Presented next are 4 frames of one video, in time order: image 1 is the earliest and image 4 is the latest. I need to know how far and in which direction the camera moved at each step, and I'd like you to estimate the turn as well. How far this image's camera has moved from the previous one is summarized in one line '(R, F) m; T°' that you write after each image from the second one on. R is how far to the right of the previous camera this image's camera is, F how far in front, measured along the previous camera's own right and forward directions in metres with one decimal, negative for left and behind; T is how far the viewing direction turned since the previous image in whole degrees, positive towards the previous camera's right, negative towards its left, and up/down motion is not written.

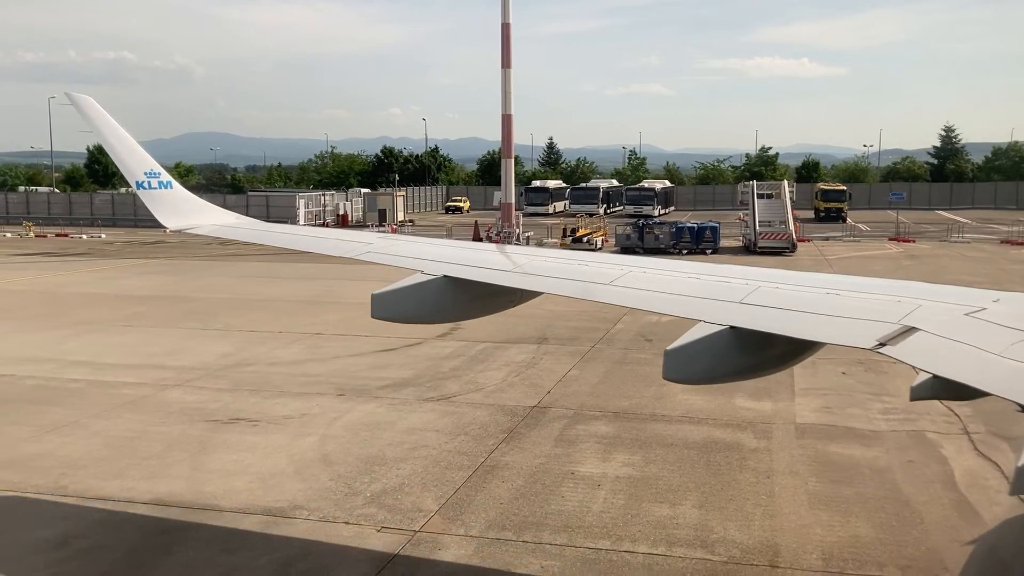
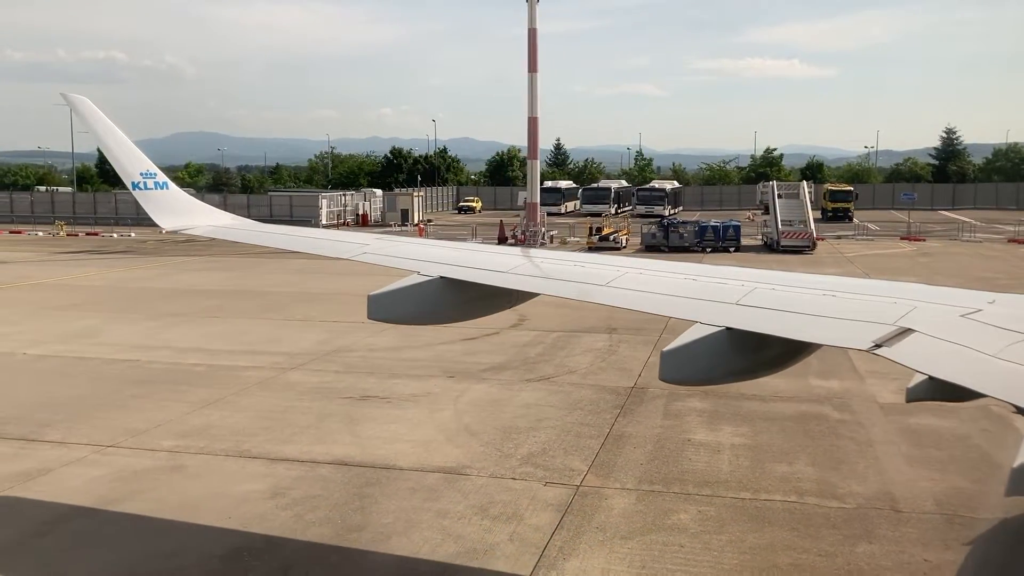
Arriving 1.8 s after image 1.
(-2.3, -1.2) m; 0°
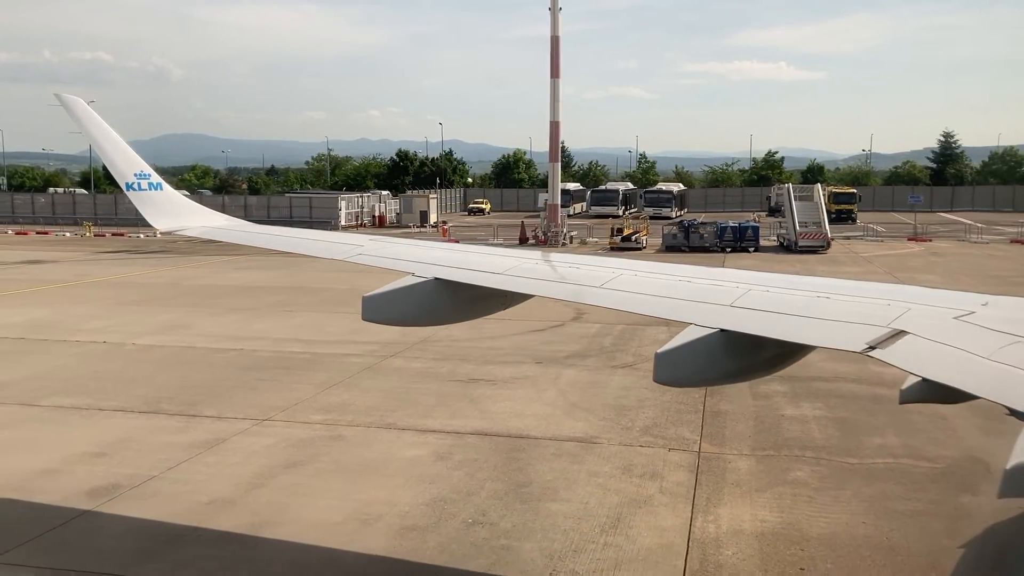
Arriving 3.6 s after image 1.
(-2.2, -1.2) m; 0°
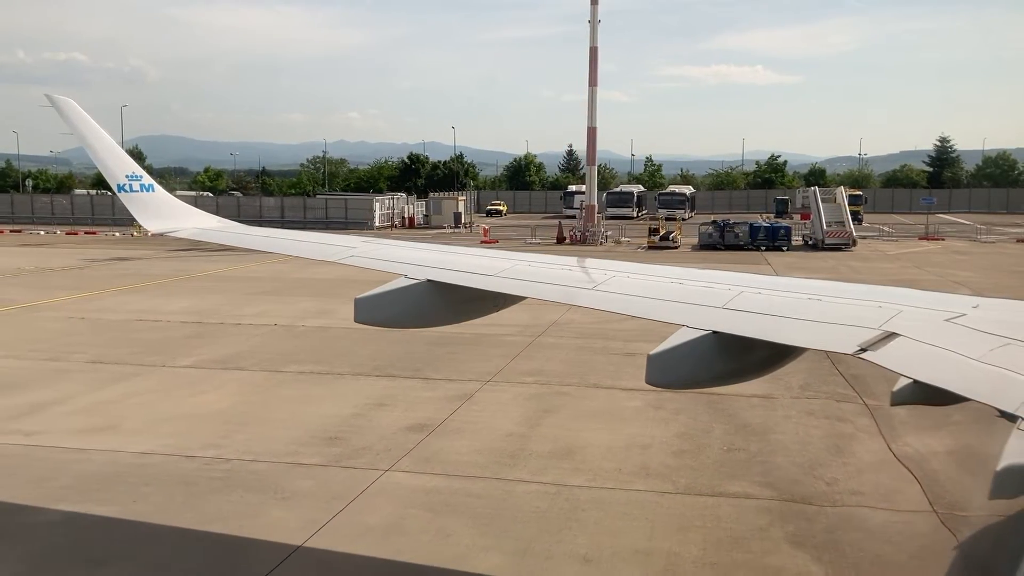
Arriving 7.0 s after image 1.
(-4.2, -2.4) m; +1°
